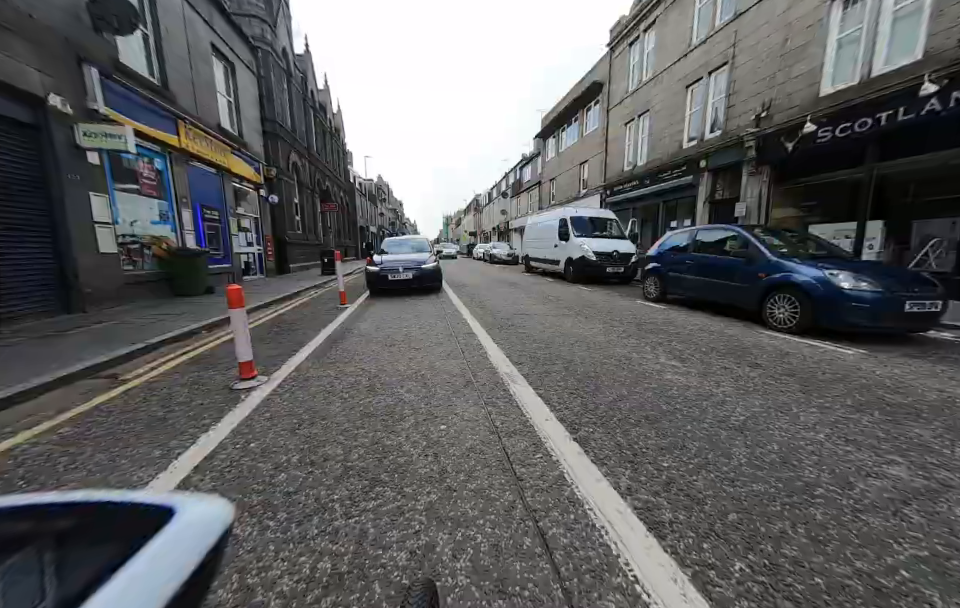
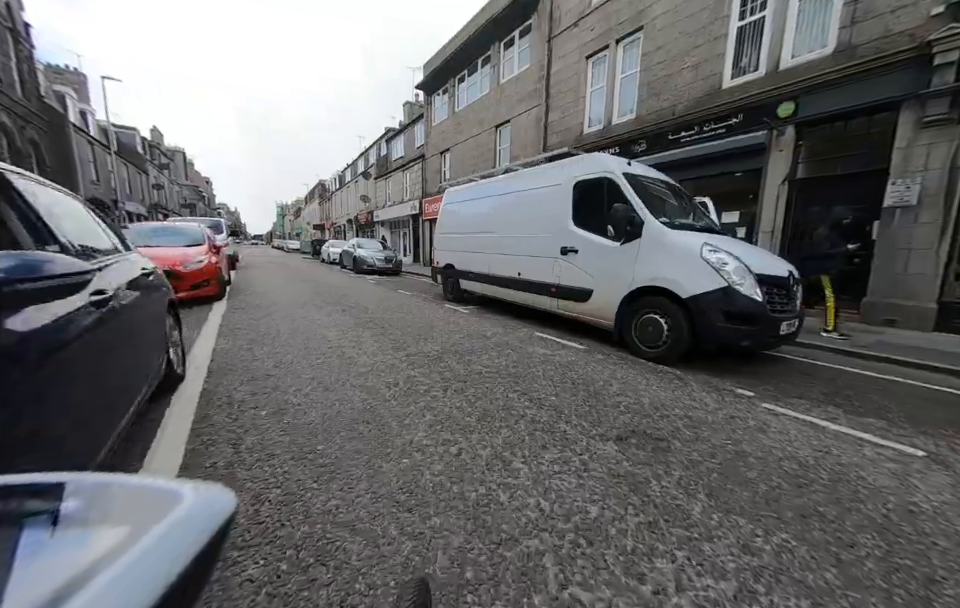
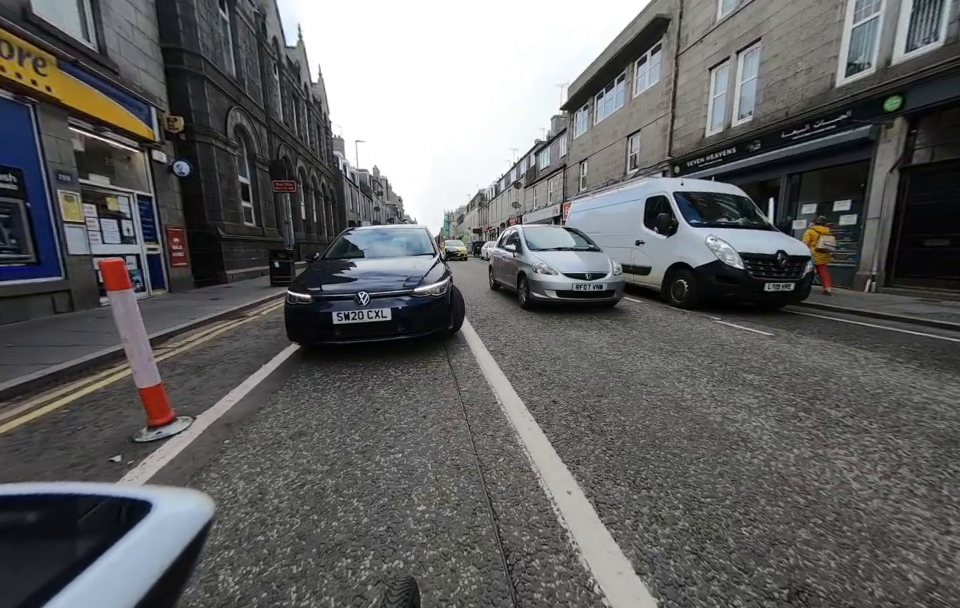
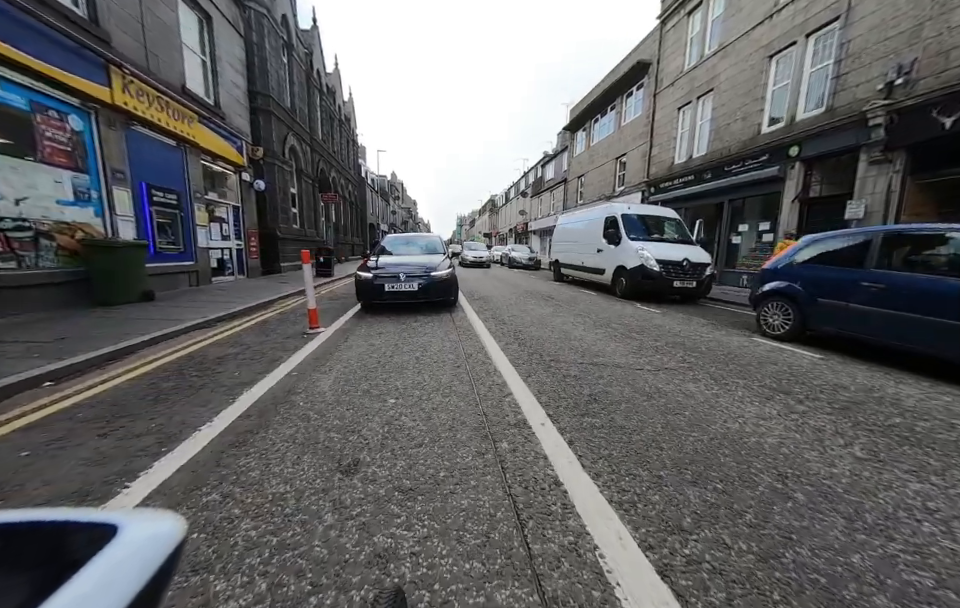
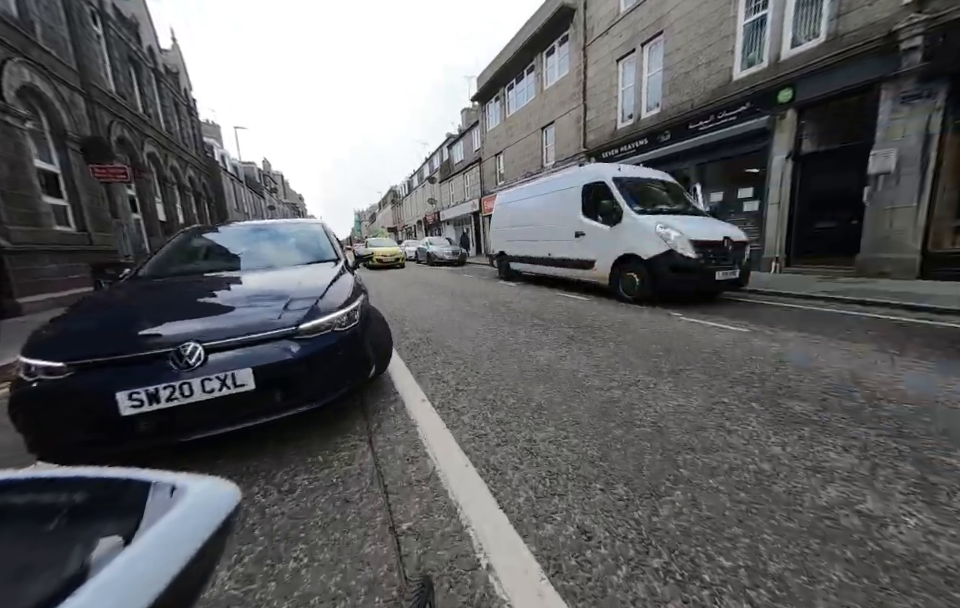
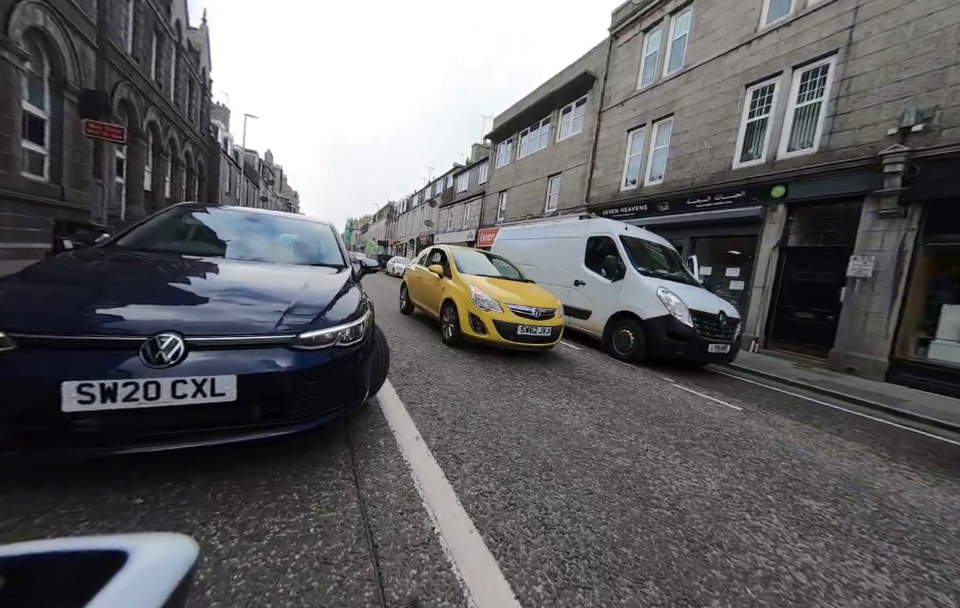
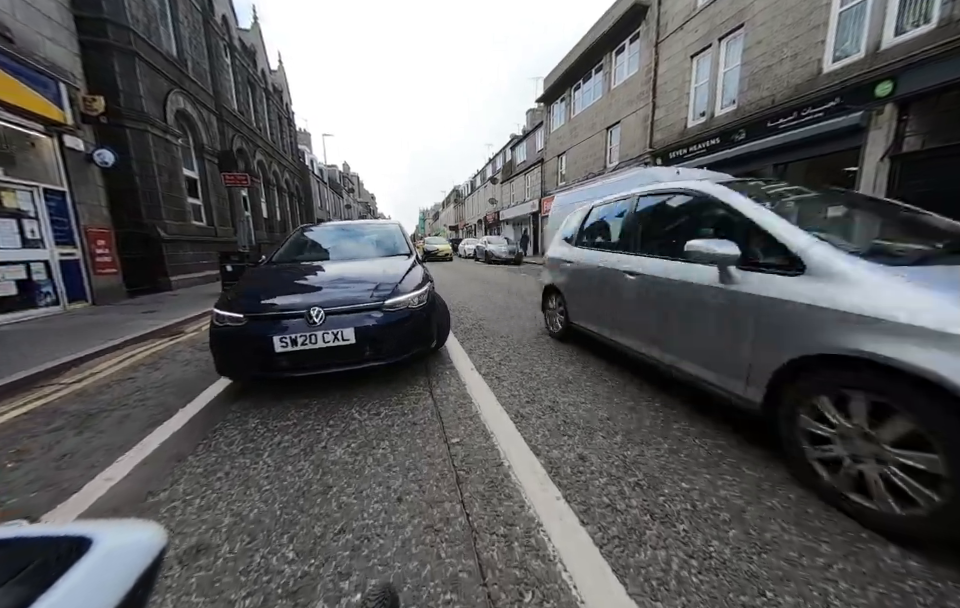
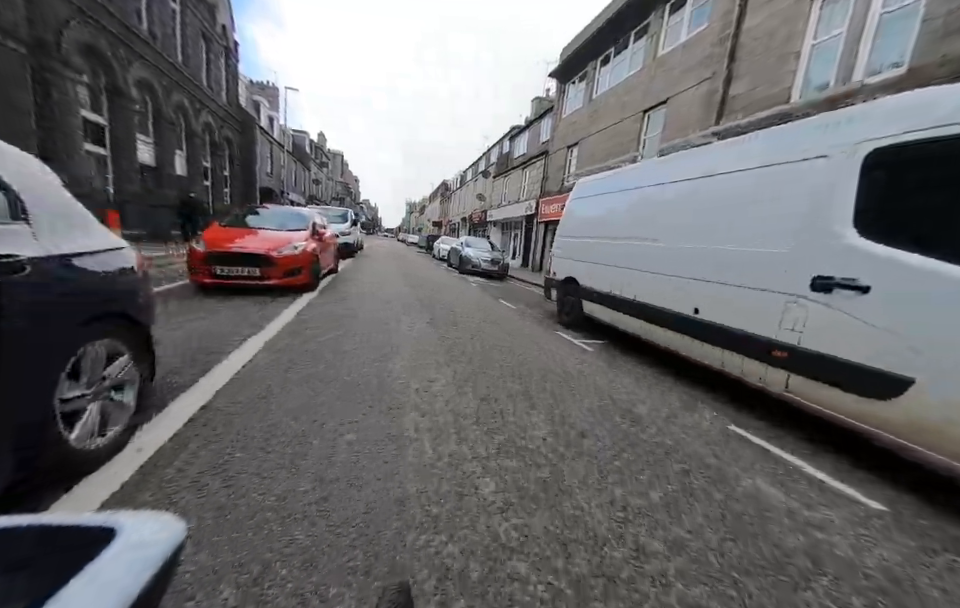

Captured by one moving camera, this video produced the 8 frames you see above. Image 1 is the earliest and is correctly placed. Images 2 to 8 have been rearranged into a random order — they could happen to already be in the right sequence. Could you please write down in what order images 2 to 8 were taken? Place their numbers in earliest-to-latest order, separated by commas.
4, 3, 7, 5, 6, 2, 8
